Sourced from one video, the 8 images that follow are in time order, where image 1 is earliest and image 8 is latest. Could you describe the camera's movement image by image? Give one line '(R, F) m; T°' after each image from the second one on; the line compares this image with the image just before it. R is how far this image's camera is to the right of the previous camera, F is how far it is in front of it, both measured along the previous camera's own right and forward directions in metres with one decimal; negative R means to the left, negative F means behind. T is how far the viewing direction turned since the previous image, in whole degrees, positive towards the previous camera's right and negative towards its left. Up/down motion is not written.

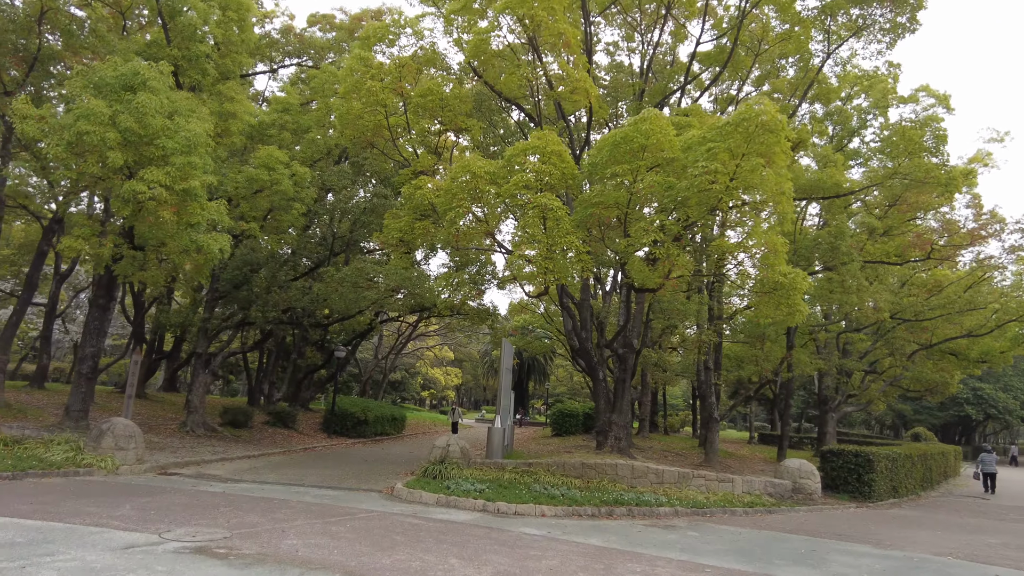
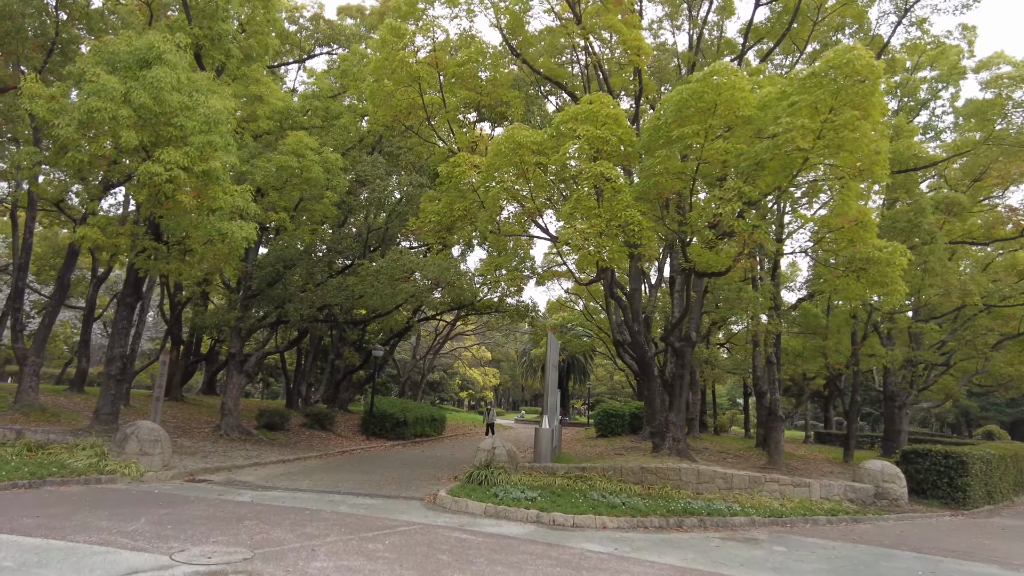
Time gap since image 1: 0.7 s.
(-0.2, +1.0) m; -3°
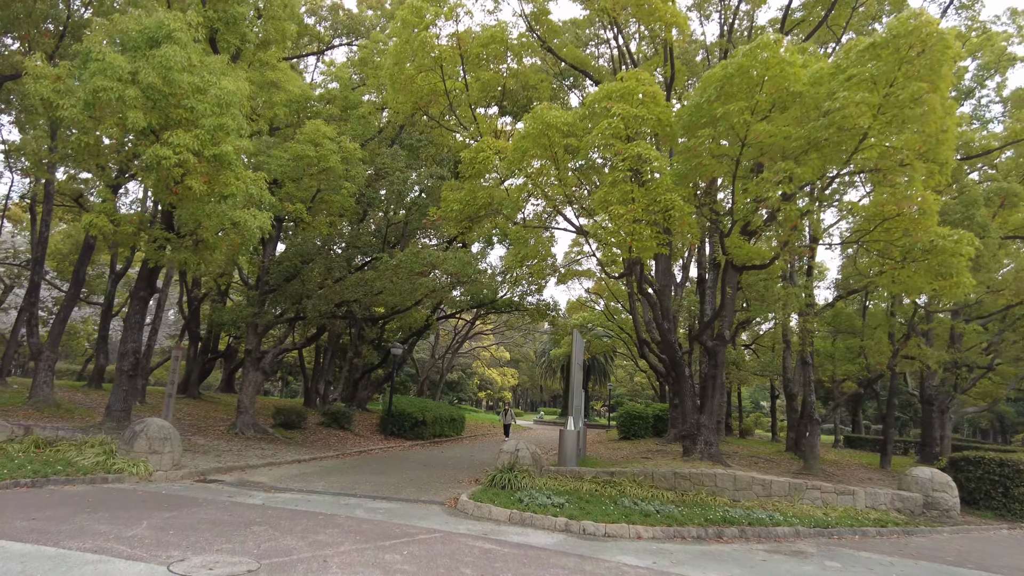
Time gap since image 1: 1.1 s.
(-0.1, +0.6) m; -2°
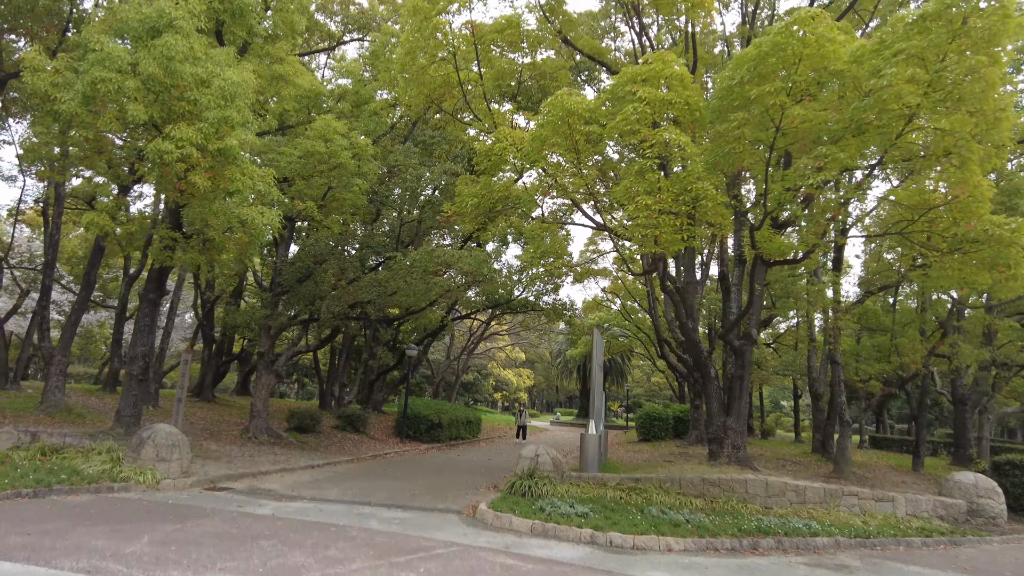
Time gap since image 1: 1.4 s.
(-0.1, +0.4) m; -1°
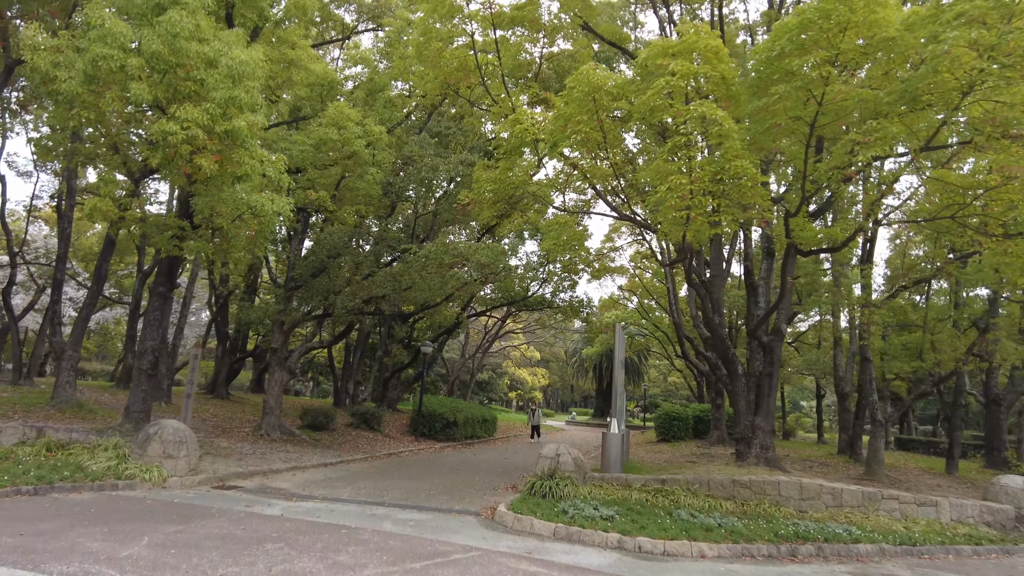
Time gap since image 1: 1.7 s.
(-0.1, +0.4) m; -1°
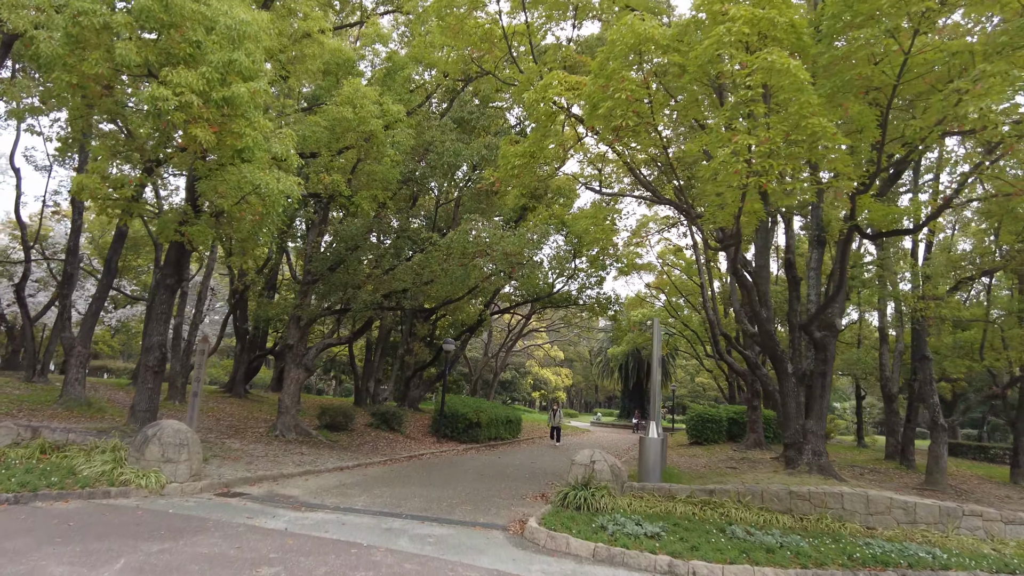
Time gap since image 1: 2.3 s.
(-0.1, +0.9) m; -2°
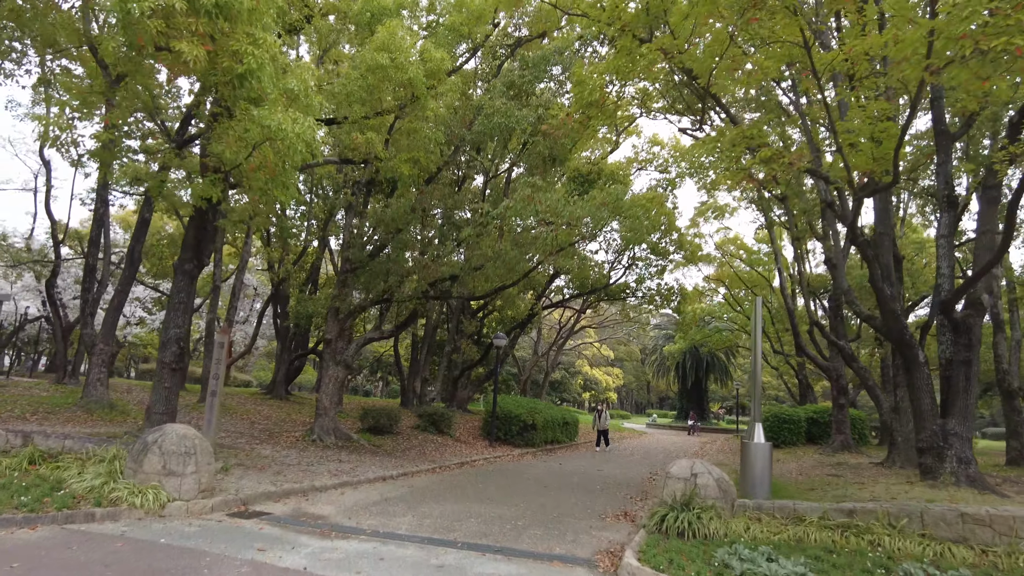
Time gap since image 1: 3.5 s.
(-0.3, +1.8) m; -4°
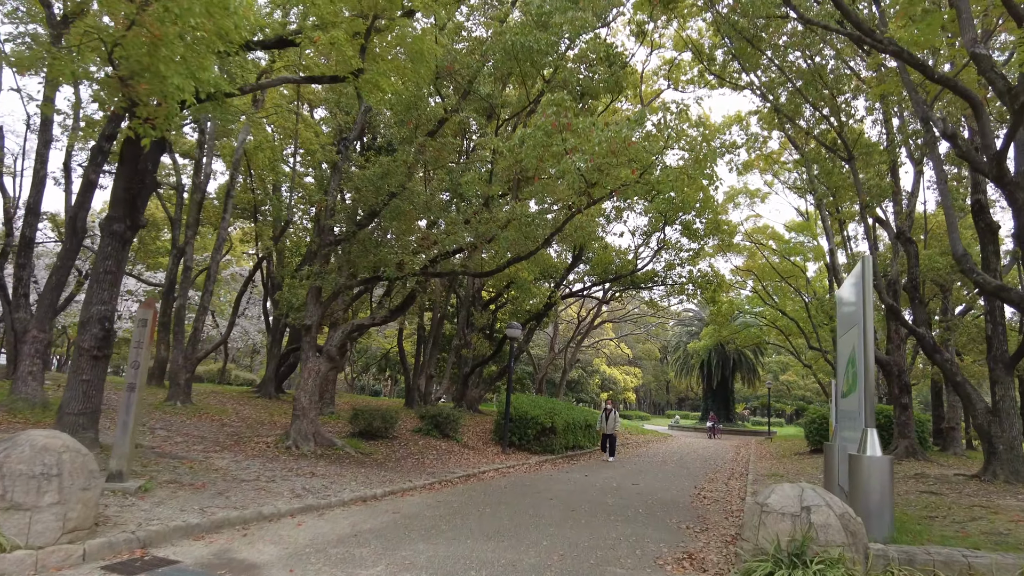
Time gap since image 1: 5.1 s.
(0.0, +2.4) m; -1°
